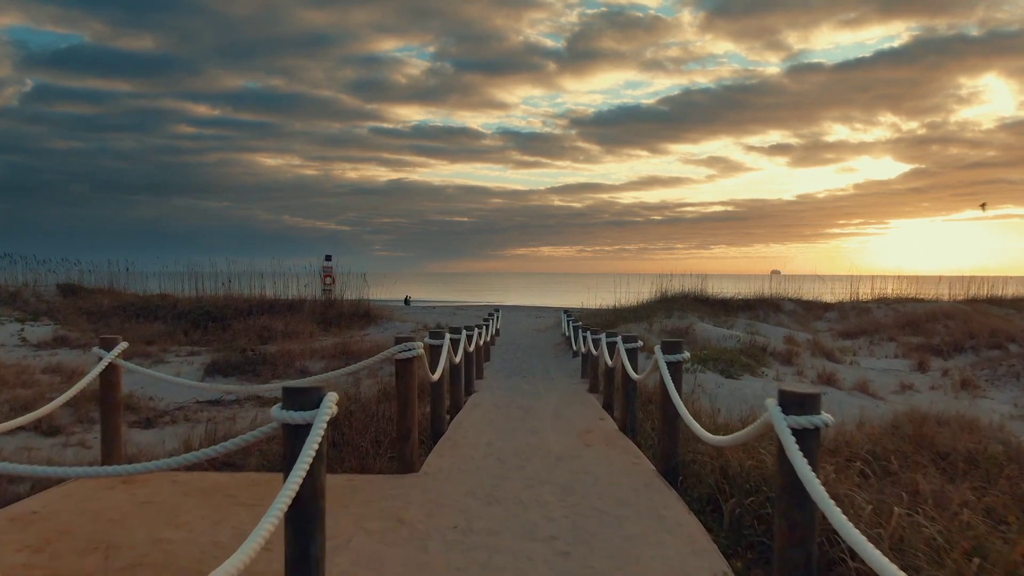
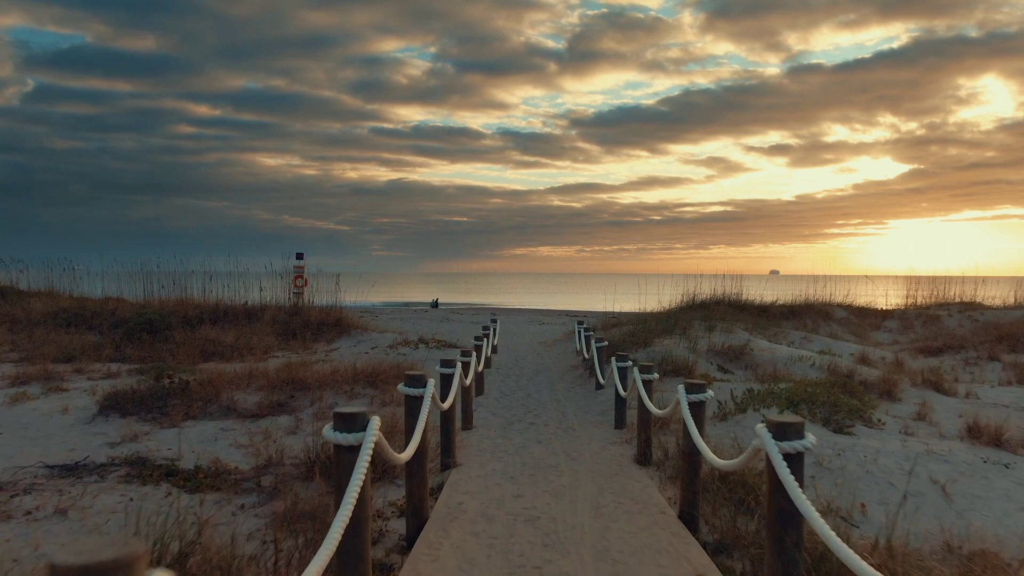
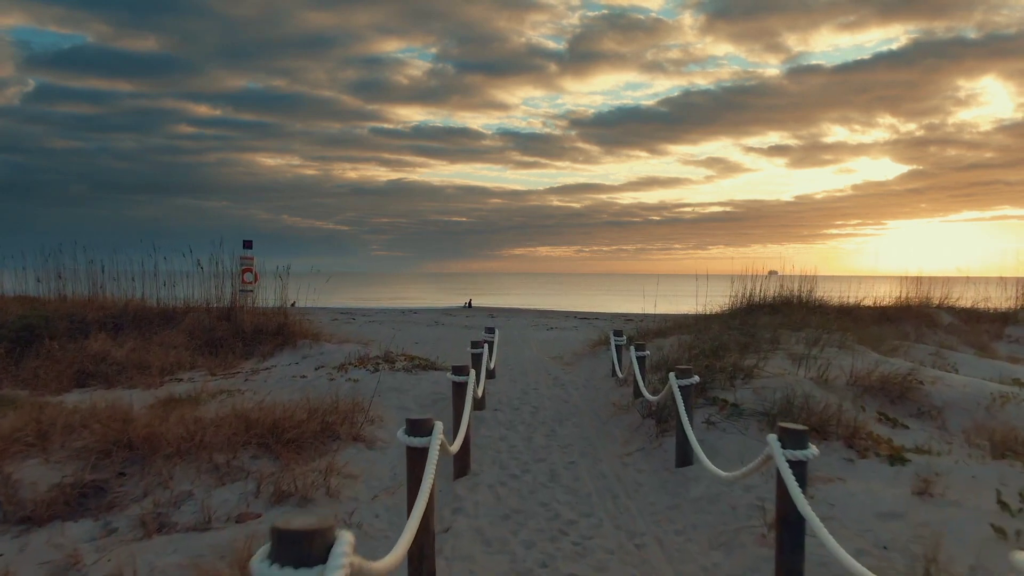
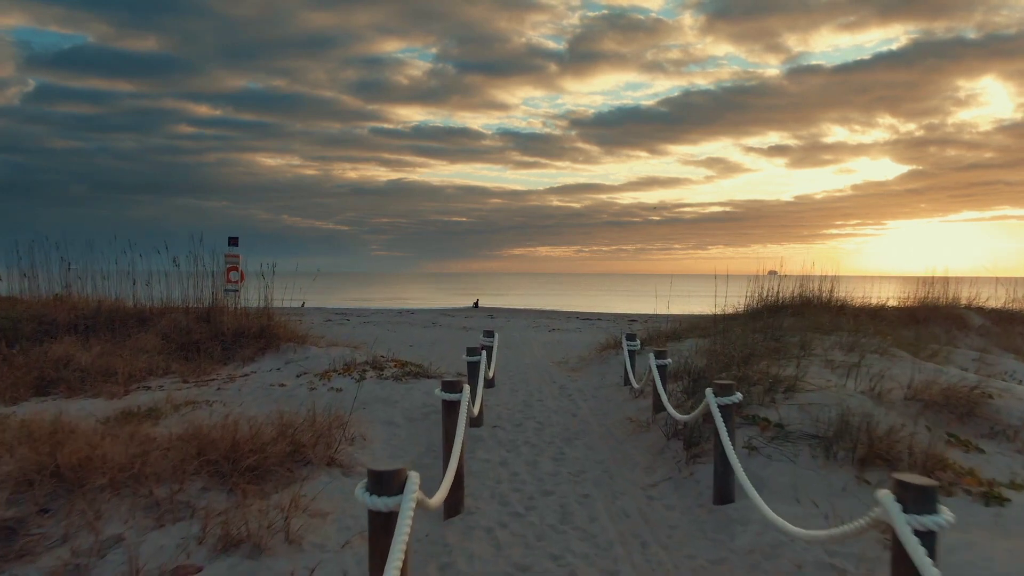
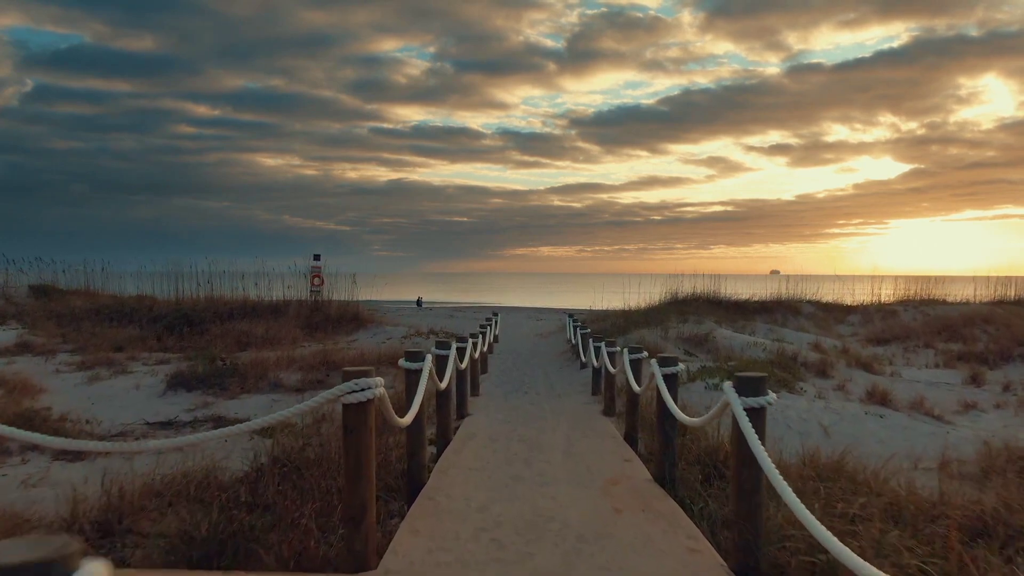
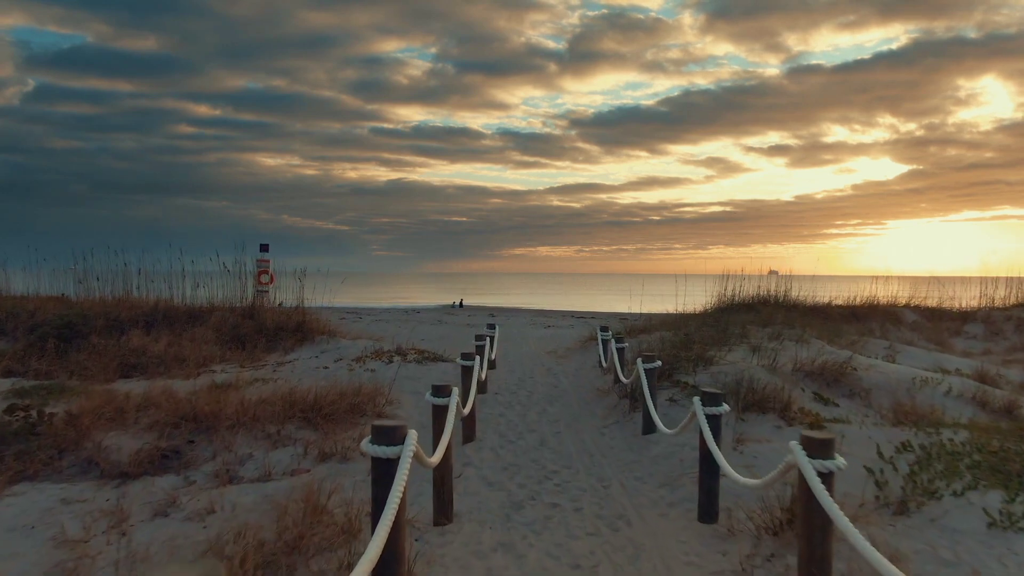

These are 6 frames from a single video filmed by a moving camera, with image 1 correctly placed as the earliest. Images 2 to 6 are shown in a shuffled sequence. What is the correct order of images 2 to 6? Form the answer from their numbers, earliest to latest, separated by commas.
5, 2, 6, 3, 4
